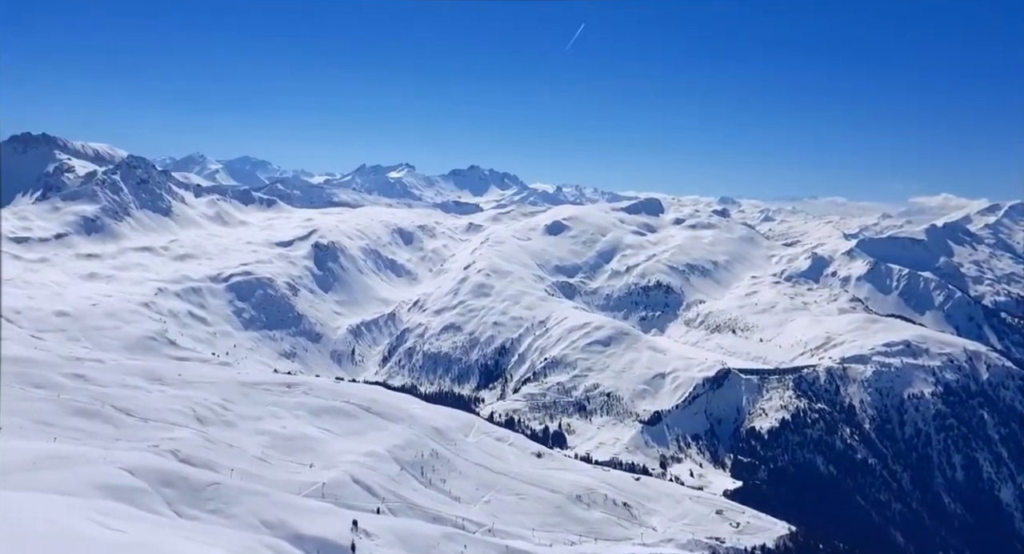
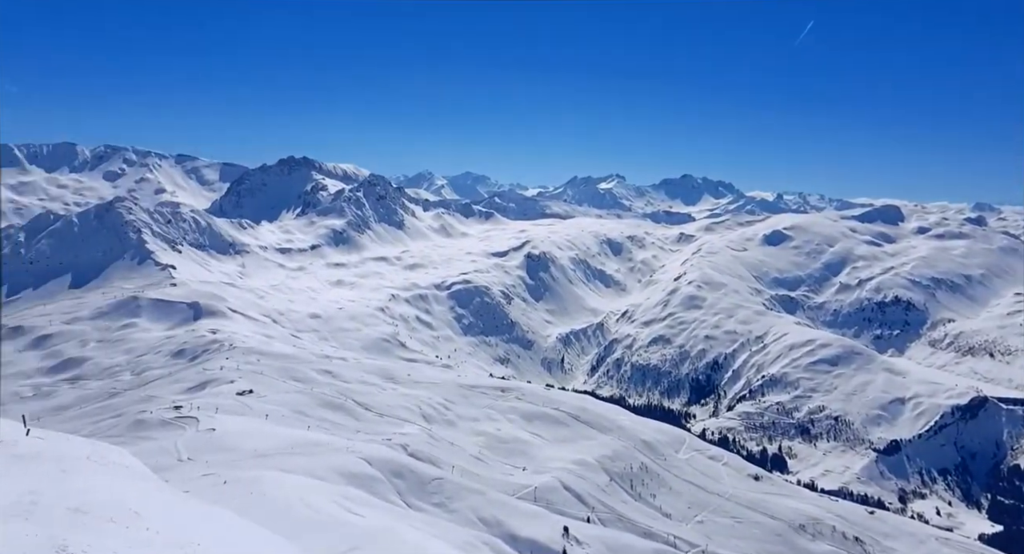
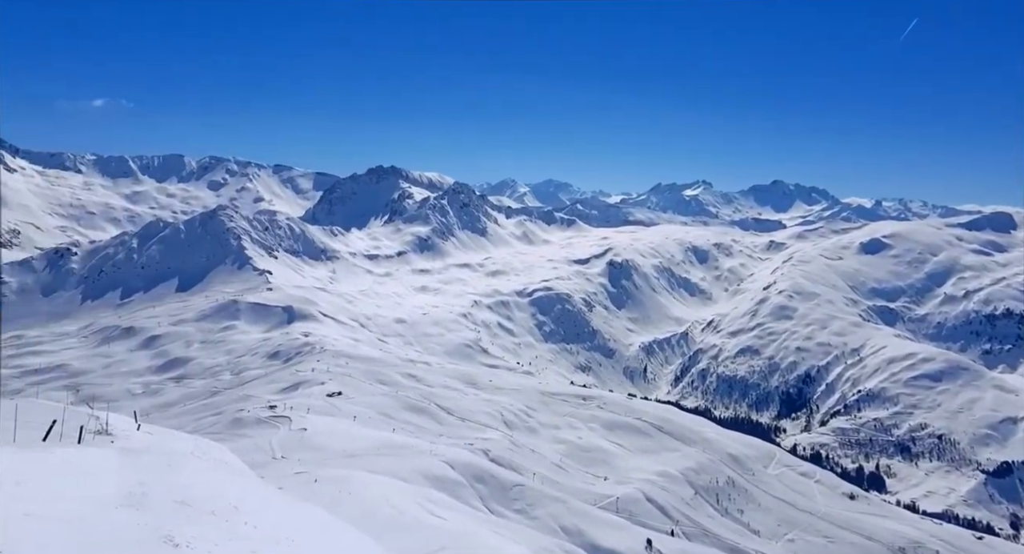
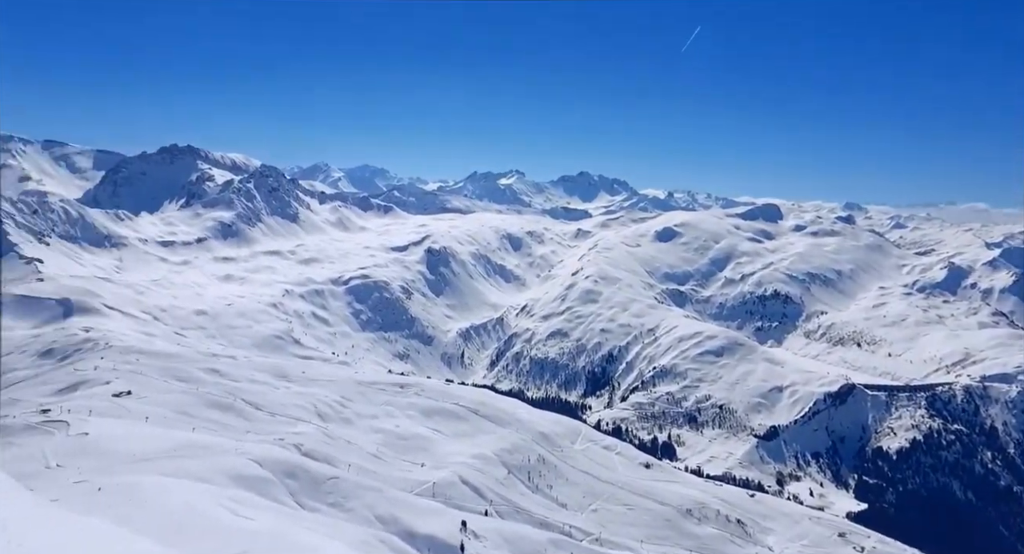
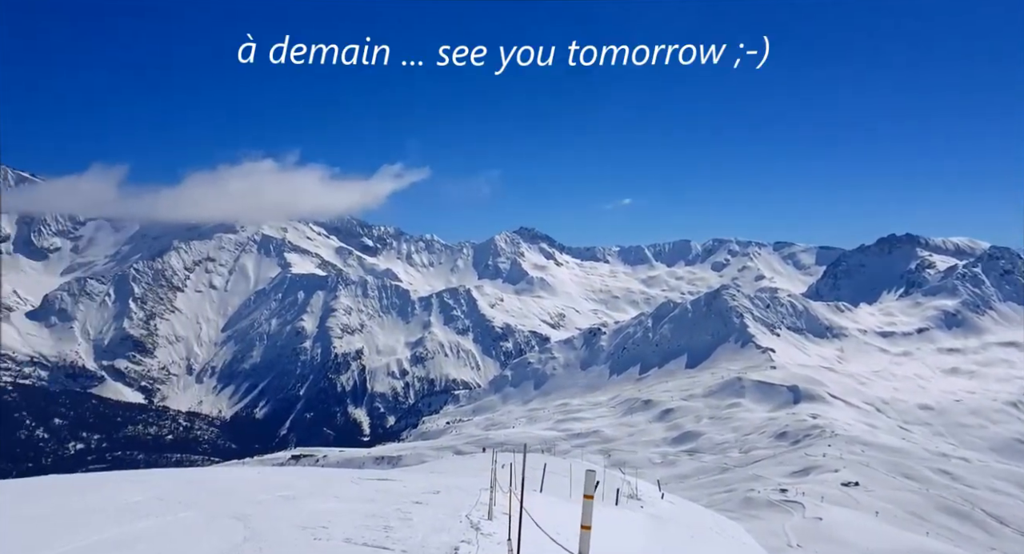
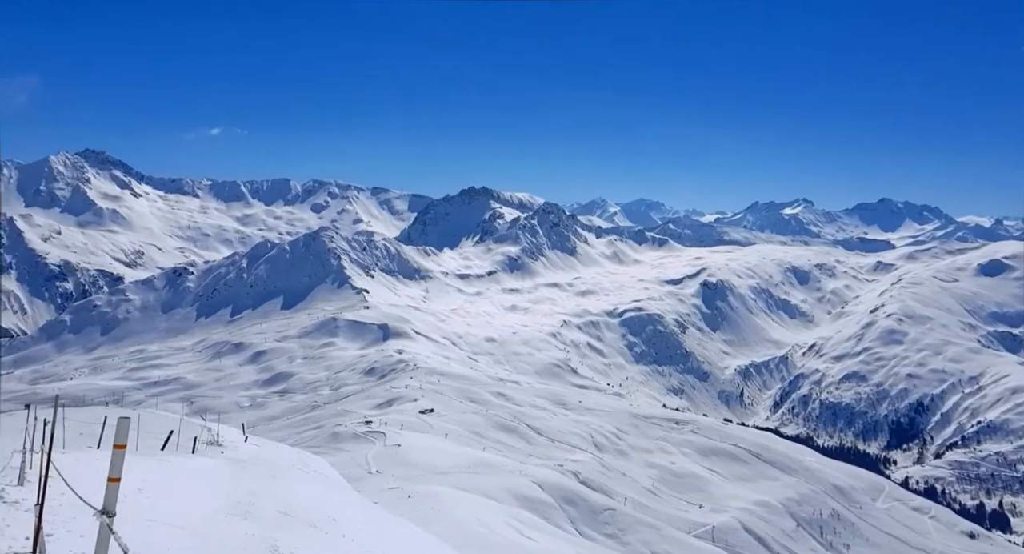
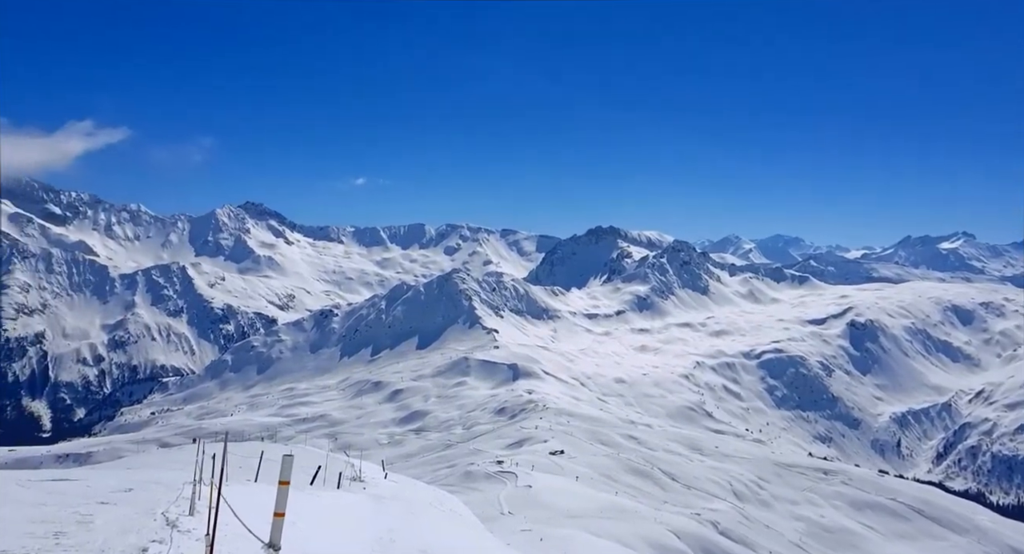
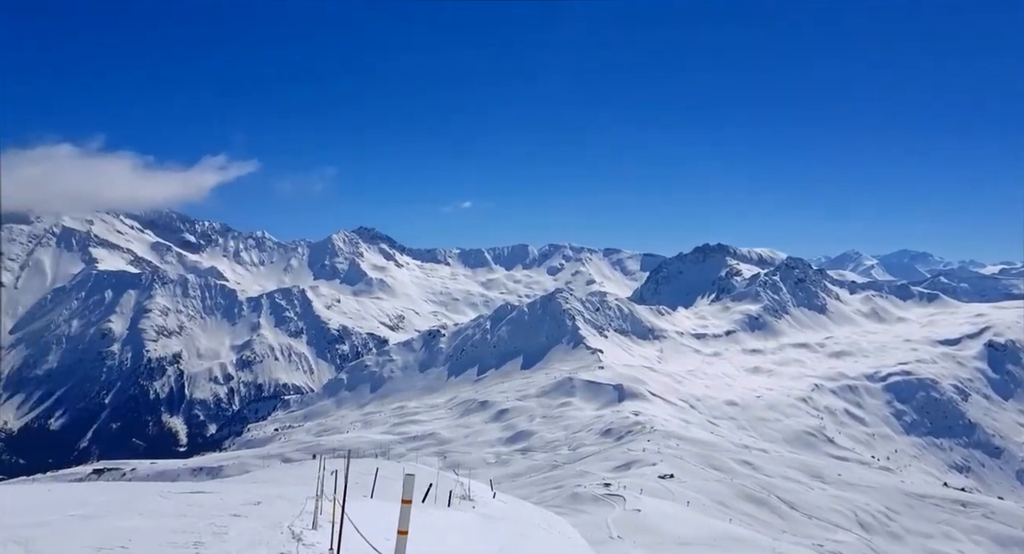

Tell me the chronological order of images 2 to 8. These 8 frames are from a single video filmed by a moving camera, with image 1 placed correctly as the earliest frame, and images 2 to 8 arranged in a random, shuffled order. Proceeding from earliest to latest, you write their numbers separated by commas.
4, 2, 3, 6, 7, 8, 5
